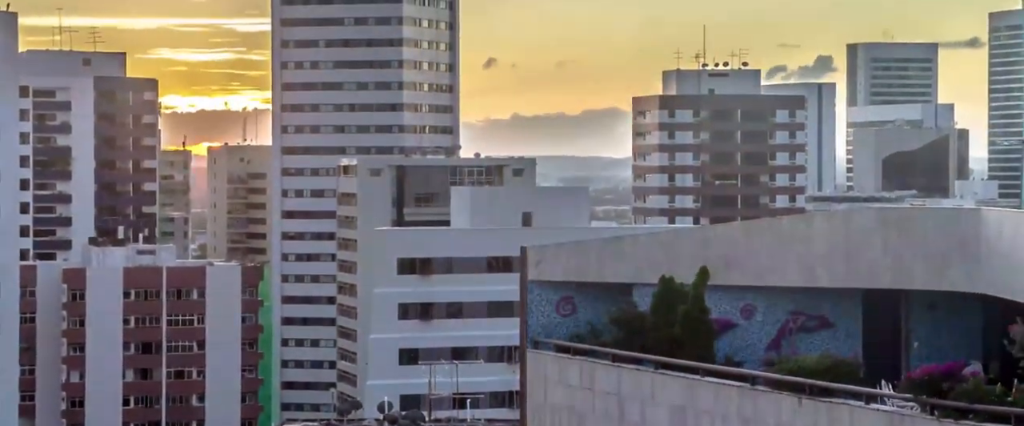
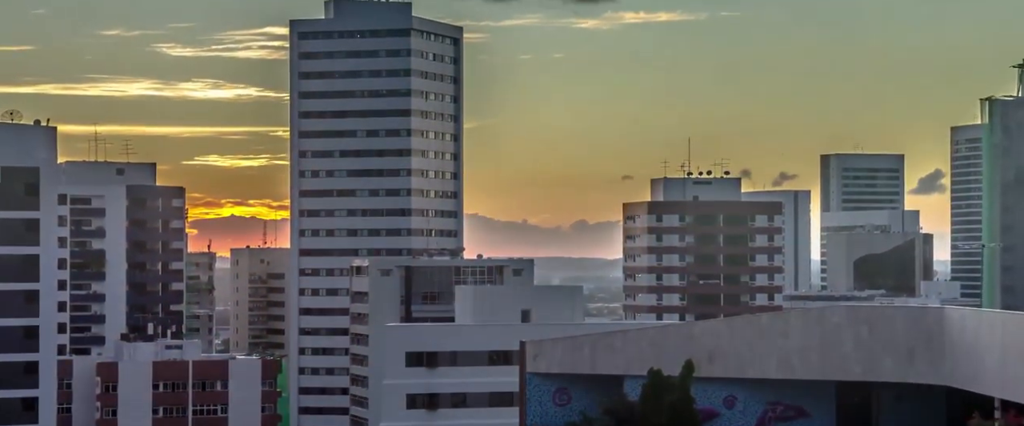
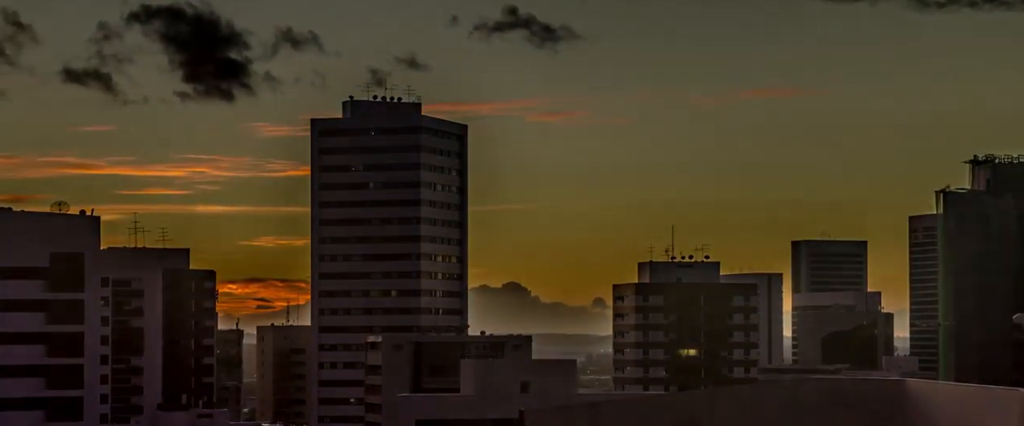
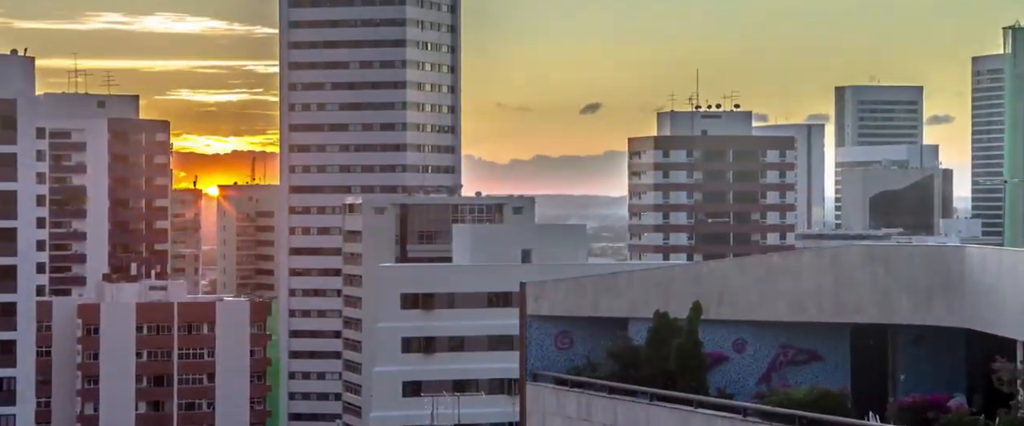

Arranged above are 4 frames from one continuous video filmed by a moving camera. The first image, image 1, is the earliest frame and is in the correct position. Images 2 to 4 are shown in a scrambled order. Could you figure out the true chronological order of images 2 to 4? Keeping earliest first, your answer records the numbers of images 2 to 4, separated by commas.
4, 2, 3
